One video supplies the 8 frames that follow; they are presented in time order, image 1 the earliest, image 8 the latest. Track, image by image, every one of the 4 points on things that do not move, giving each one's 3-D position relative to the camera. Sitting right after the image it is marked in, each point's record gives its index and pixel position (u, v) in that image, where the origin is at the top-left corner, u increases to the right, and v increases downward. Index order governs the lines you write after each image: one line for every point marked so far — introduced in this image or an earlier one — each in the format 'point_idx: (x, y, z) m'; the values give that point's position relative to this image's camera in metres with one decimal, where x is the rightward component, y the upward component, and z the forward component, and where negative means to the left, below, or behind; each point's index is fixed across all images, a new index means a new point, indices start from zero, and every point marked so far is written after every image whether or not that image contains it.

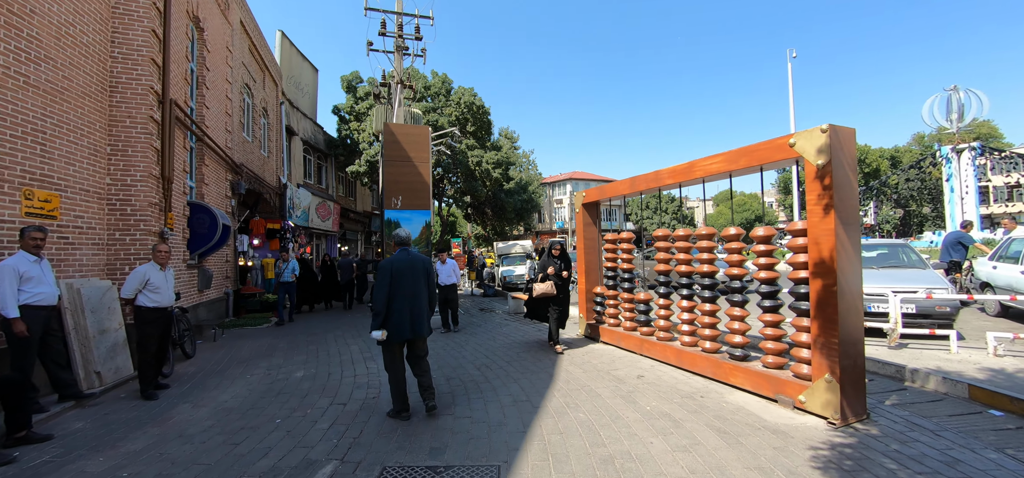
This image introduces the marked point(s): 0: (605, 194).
0: (+1.5, +0.7, +6.8) m
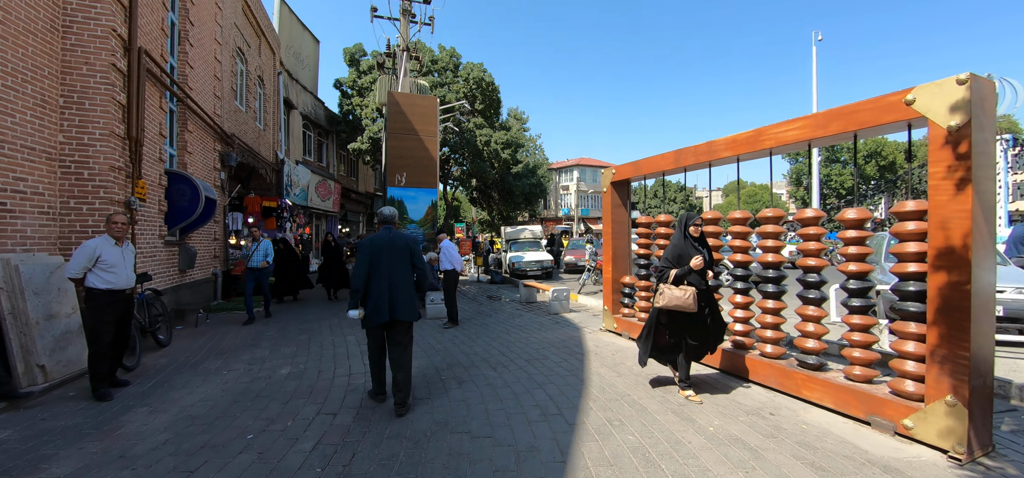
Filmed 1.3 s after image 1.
0: (+1.8, +0.9, +5.9) m
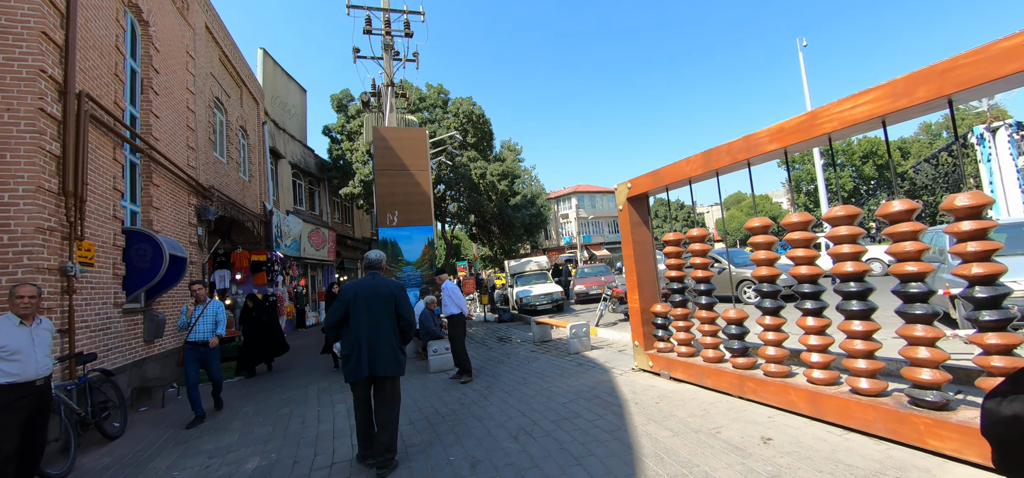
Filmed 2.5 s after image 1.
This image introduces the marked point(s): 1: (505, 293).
0: (+1.8, +0.7, +5.1) m
1: (-0.3, -2.1, +16.9) m
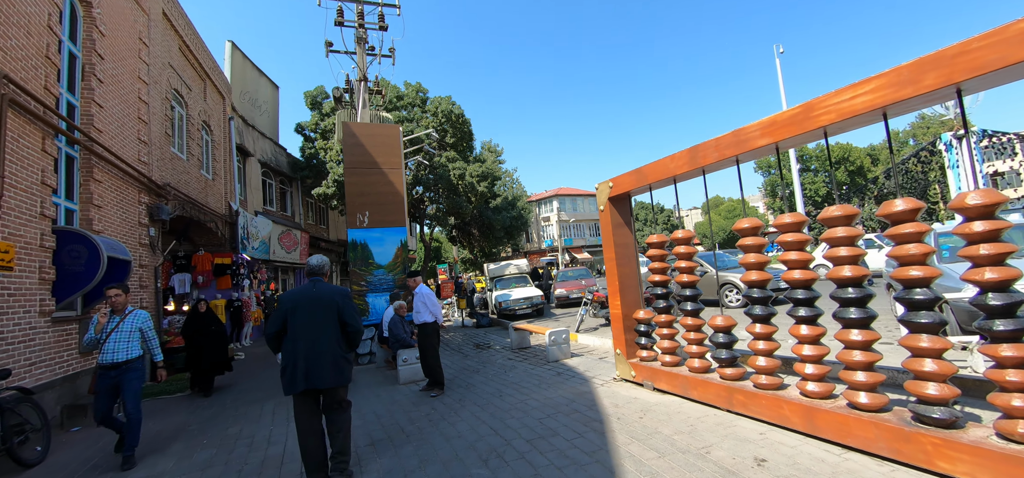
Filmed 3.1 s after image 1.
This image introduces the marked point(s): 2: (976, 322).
0: (+1.5, +0.7, +4.8) m
1: (-1.1, -2.2, +16.5) m
2: (+2.8, -0.5, +2.6) m
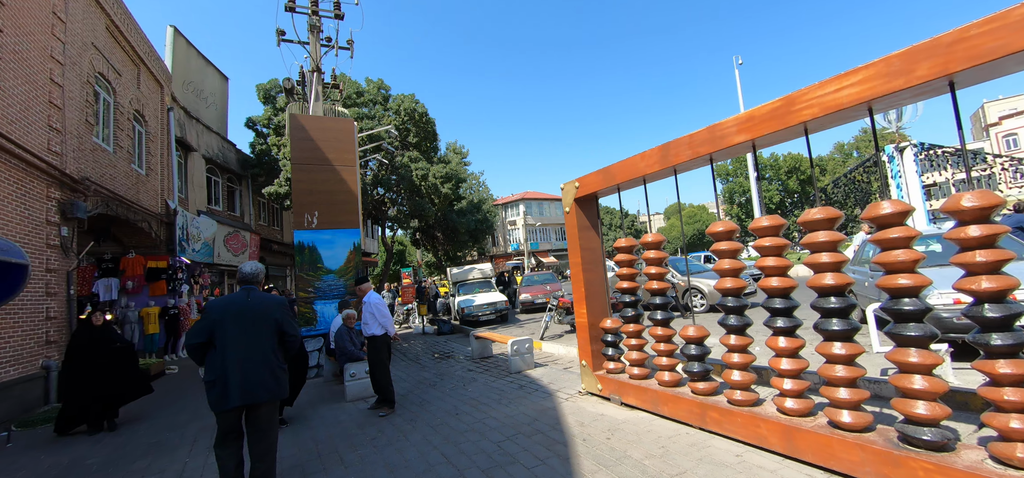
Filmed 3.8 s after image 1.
0: (+1.1, +0.6, +4.5) m
1: (-2.4, -2.4, +16.0) m
2: (+2.6, -0.5, +2.4) m
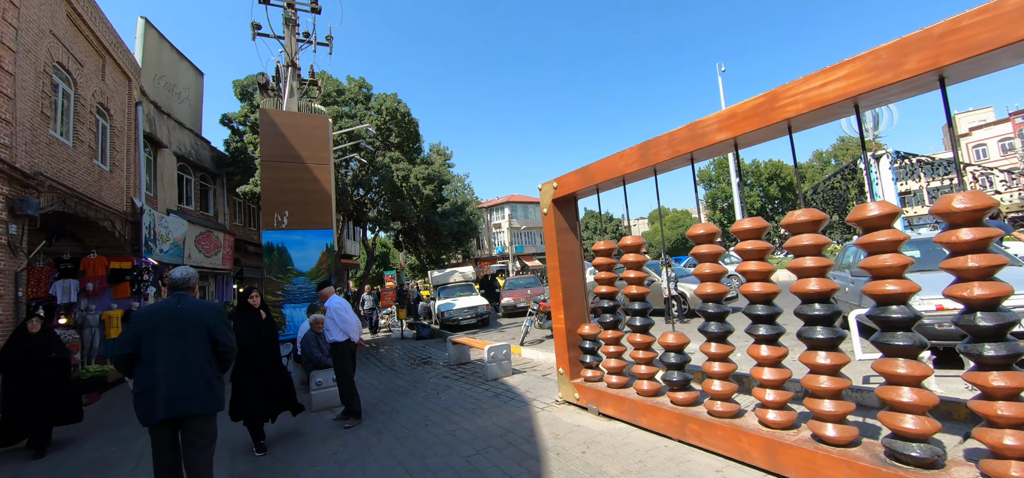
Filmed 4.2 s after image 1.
0: (+0.8, +0.6, +4.3) m
1: (-3.1, -2.4, +15.6) m
2: (+2.4, -0.6, +2.3) m
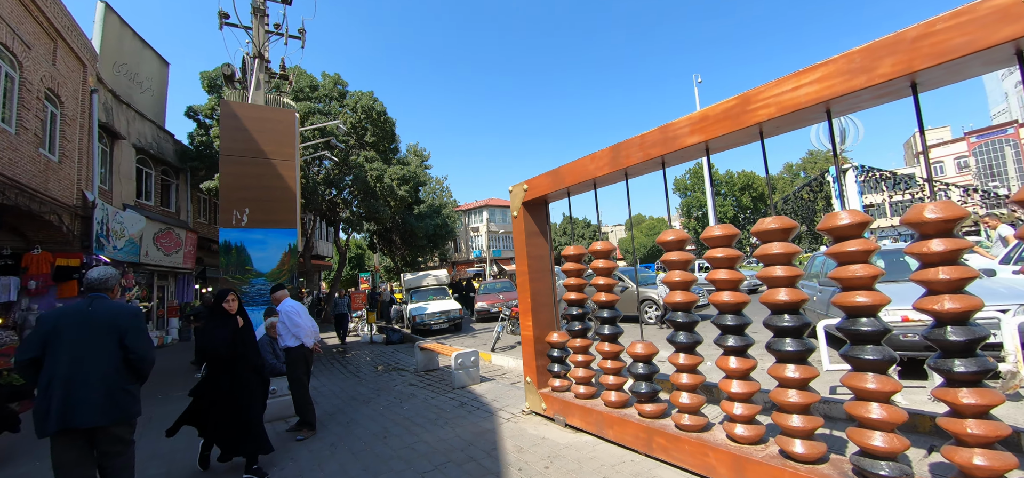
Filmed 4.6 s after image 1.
0: (+0.5, +0.6, +4.2) m
1: (-4.0, -2.5, +15.2) m
2: (+2.1, -0.6, +2.2) m
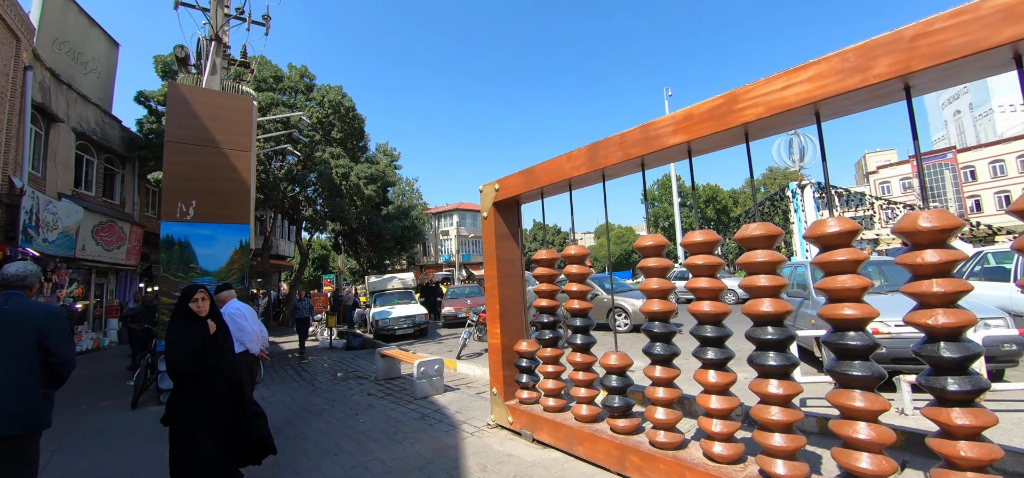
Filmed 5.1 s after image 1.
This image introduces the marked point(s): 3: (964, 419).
0: (+0.2, +0.5, +3.9) m
1: (-5.1, -2.5, +14.6) m
2: (+2.0, -0.7, +2.1) m
3: (+2.0, -0.8, +1.9) m
